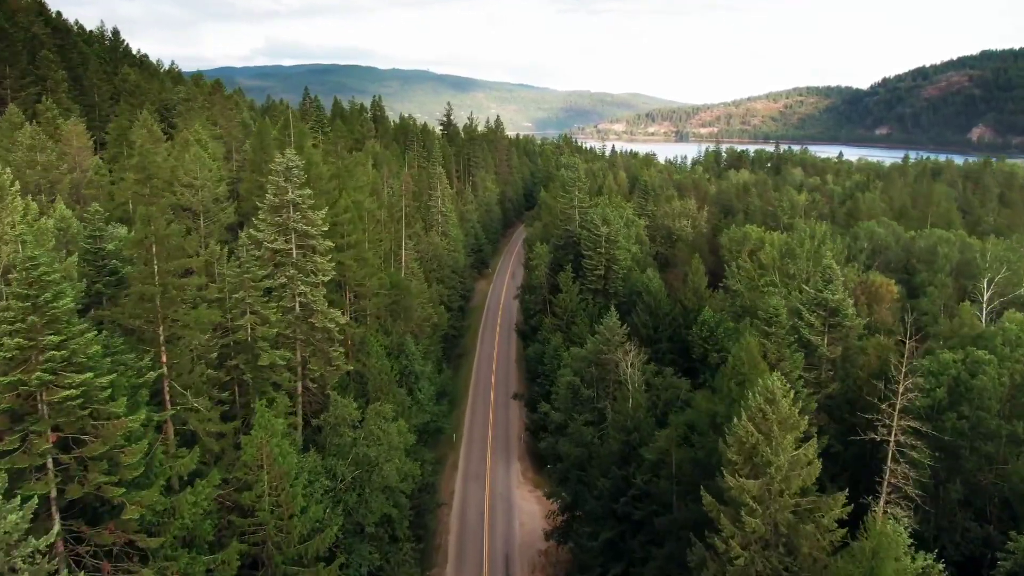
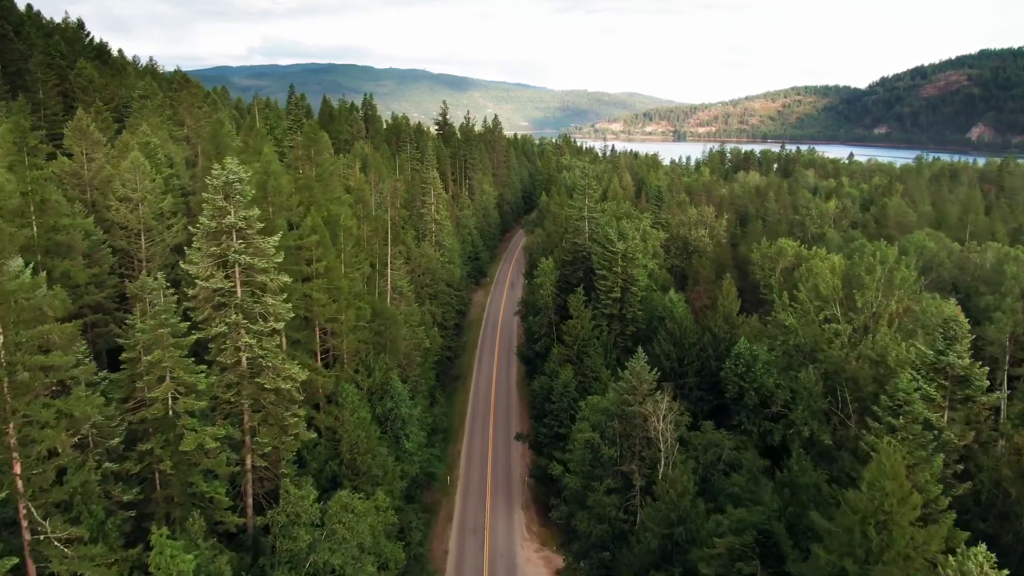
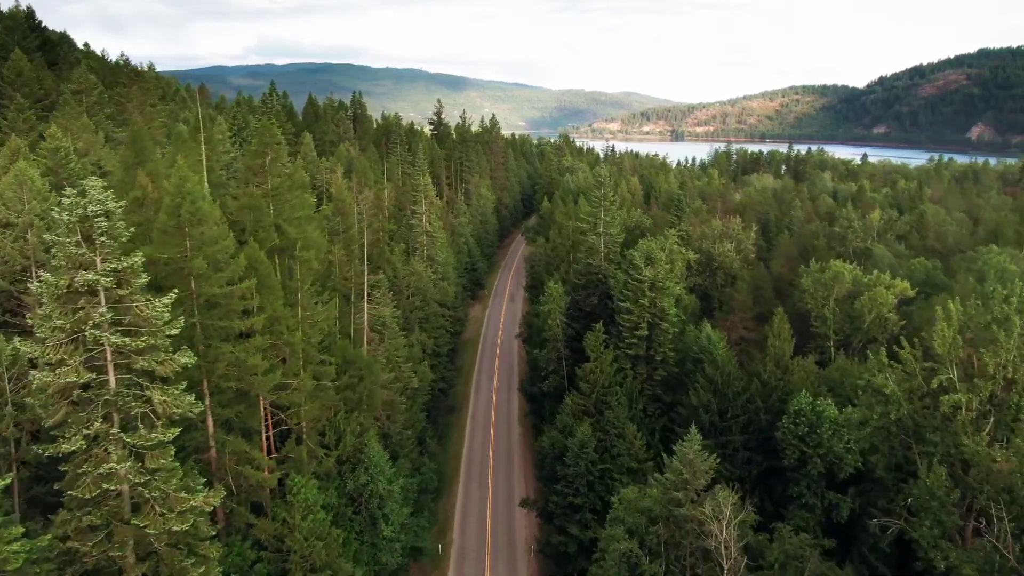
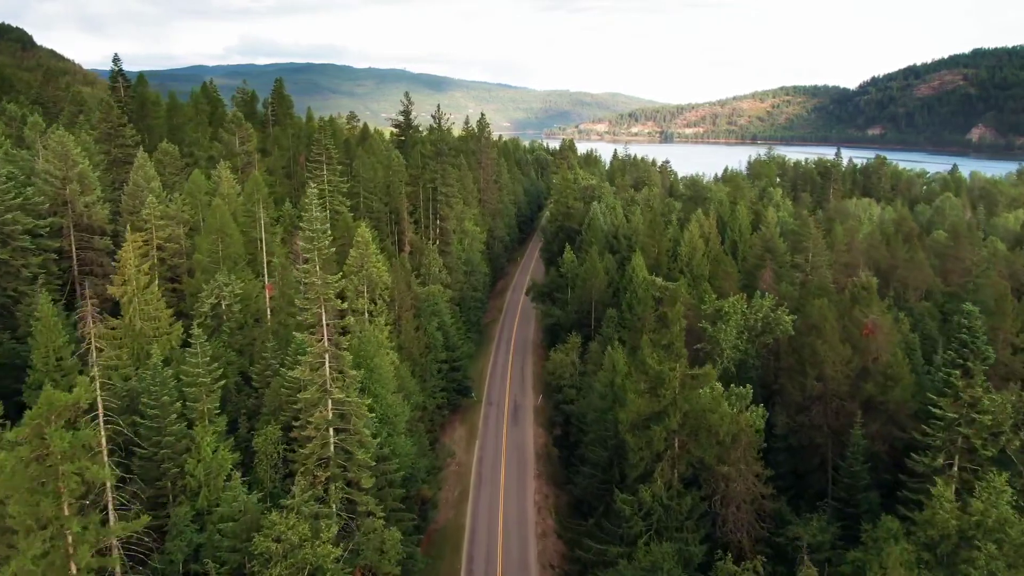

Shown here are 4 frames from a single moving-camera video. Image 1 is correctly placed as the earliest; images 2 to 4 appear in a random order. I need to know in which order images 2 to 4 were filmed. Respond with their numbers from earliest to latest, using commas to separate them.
2, 3, 4
